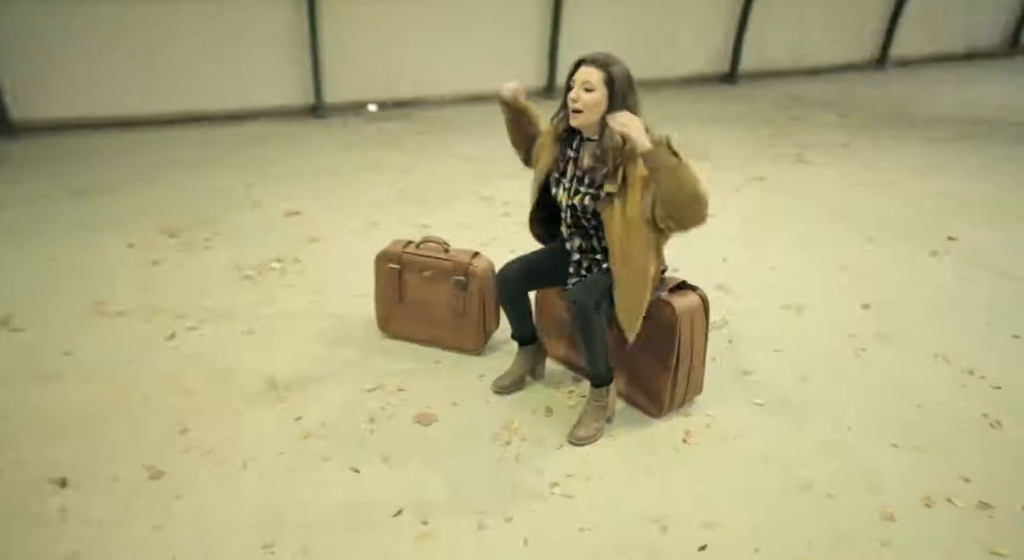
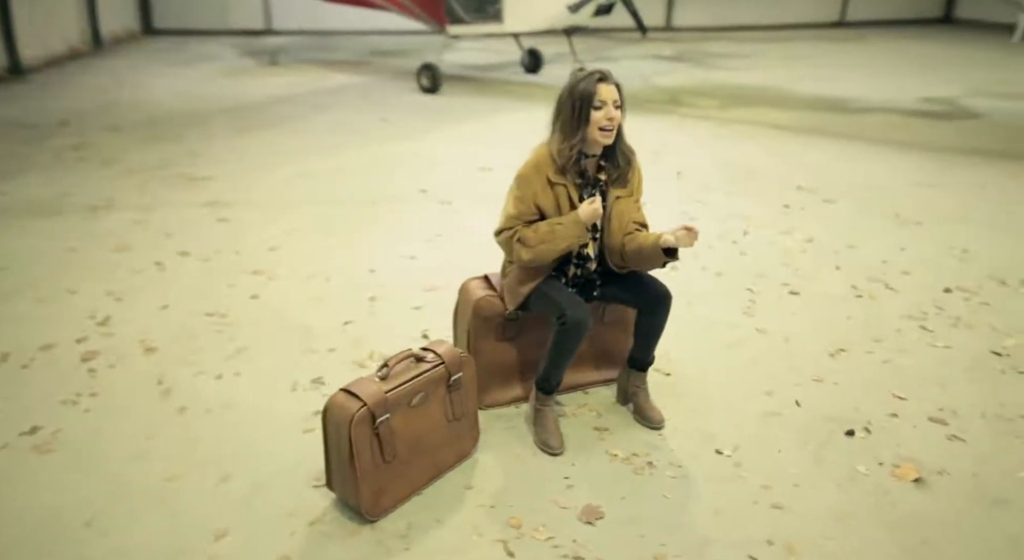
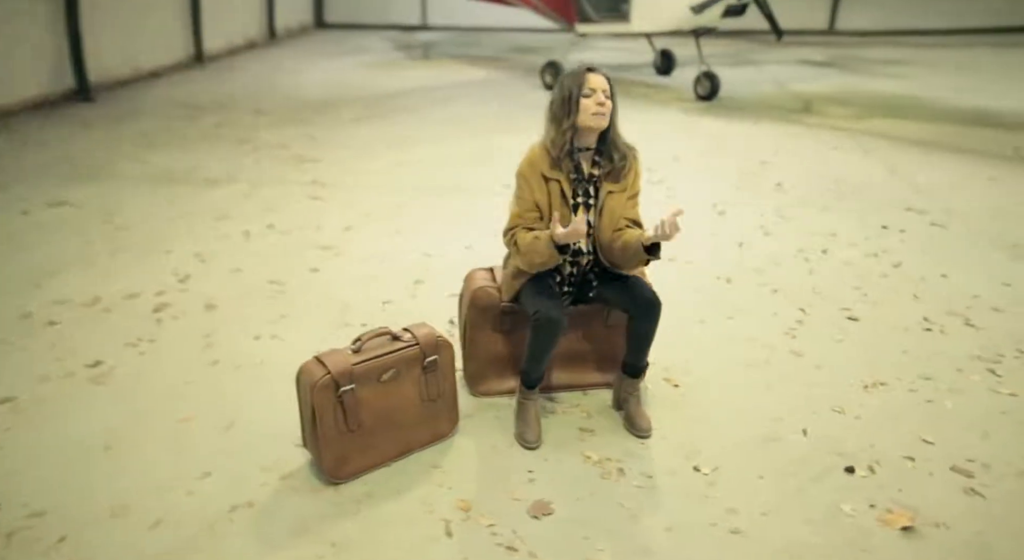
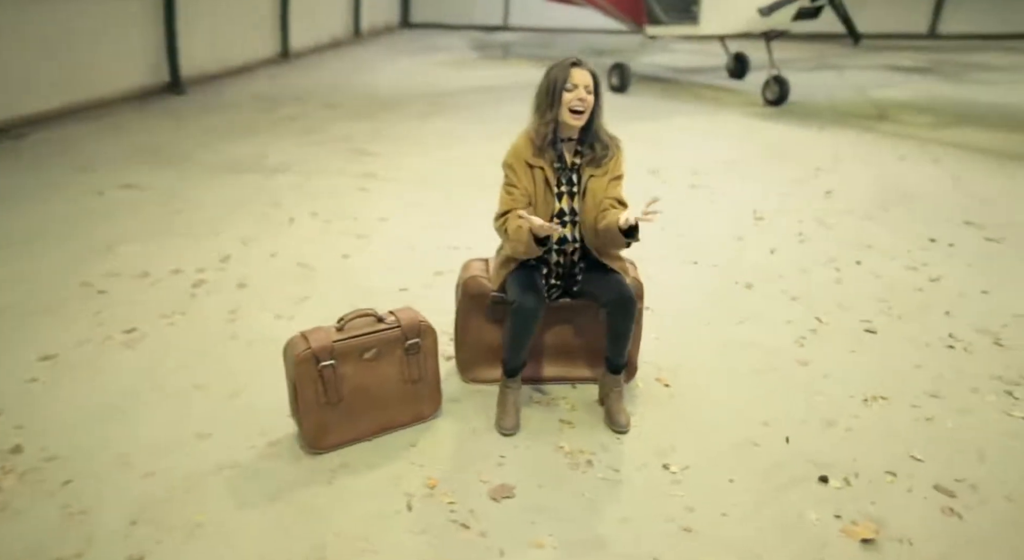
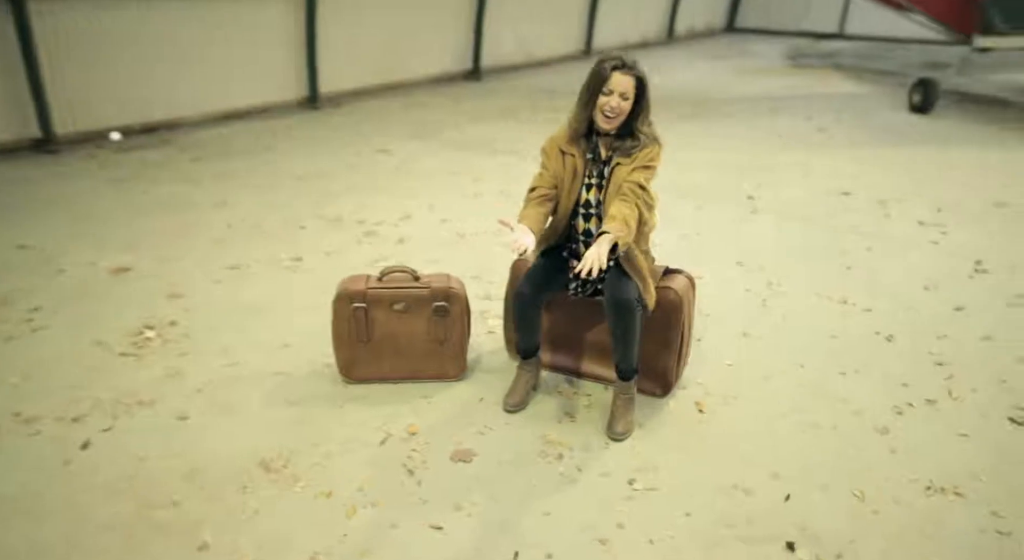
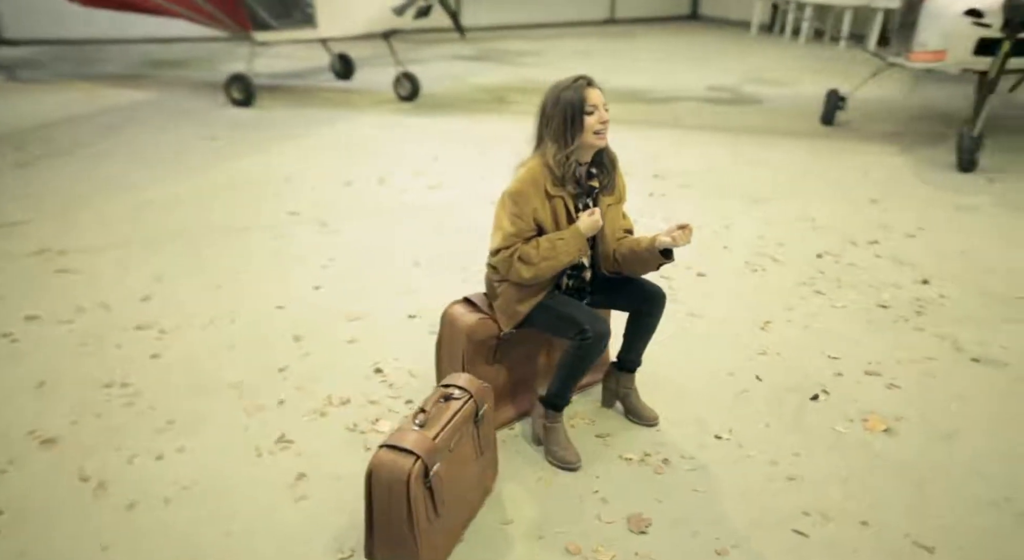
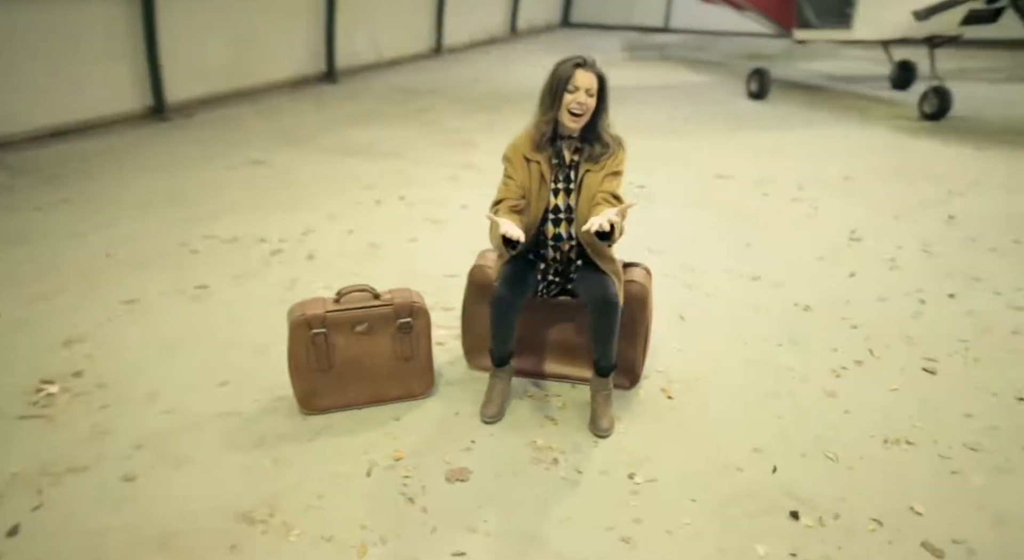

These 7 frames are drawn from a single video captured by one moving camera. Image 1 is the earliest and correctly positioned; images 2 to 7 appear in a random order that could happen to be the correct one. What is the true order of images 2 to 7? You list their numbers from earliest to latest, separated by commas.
5, 7, 4, 3, 2, 6
